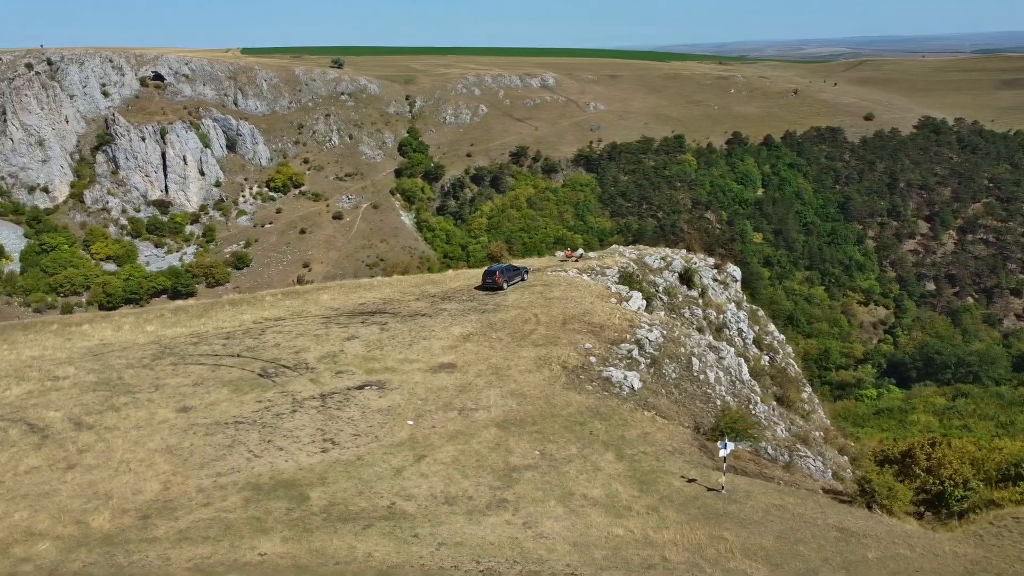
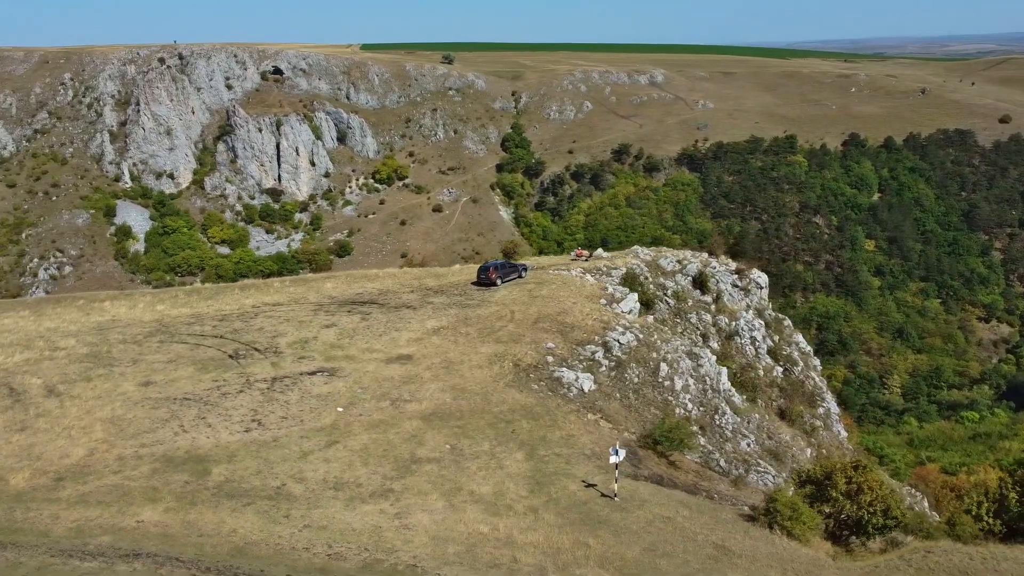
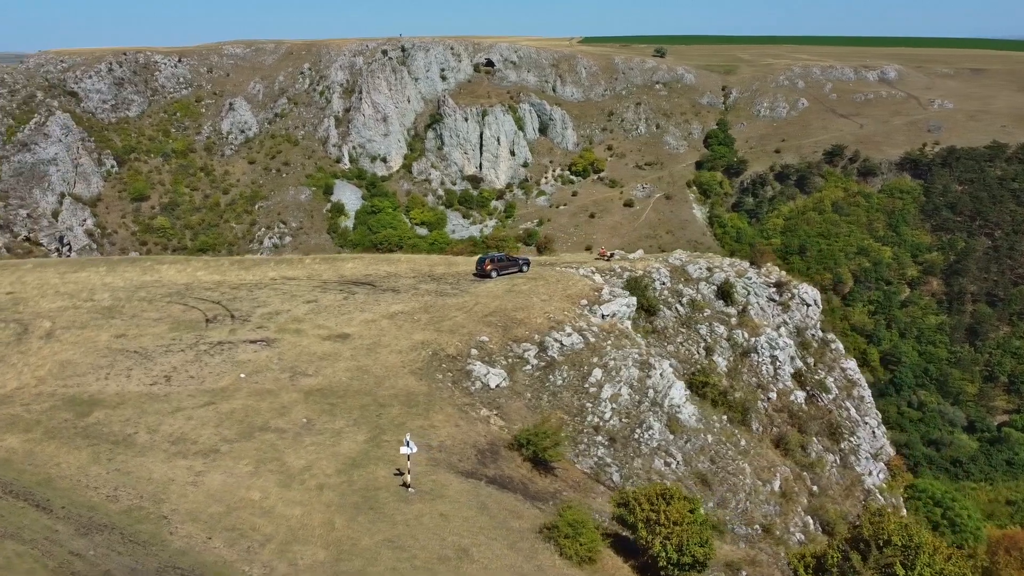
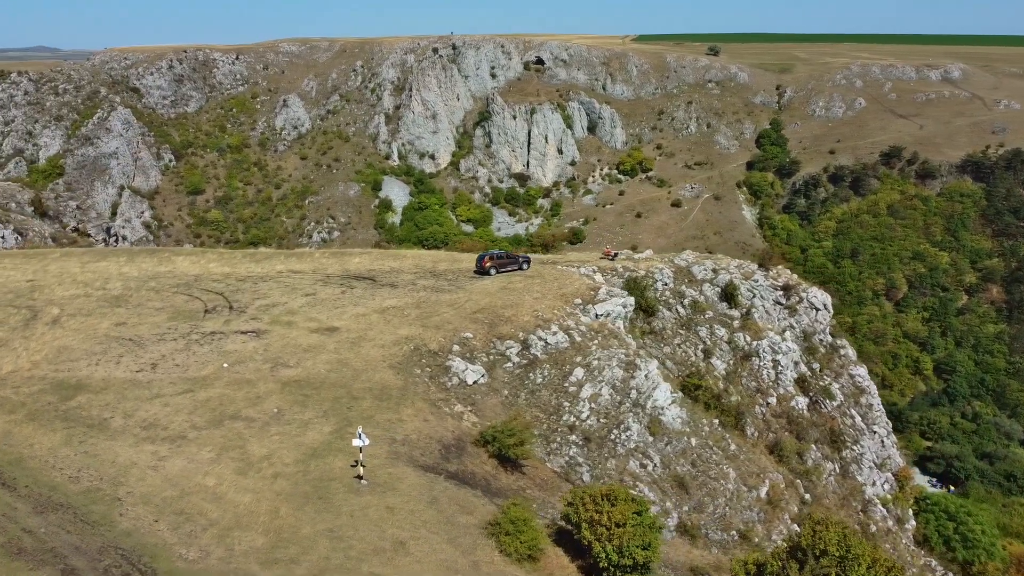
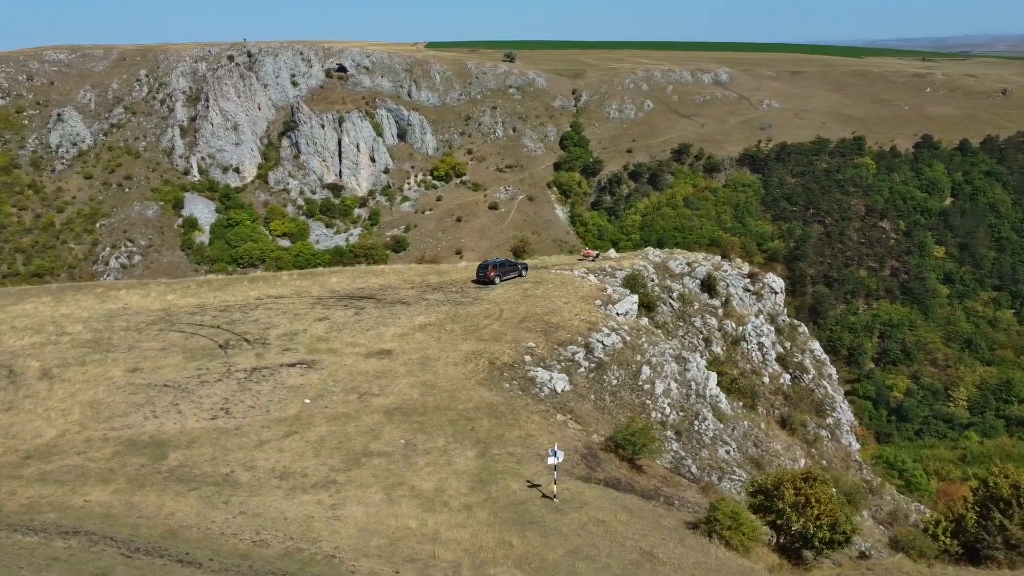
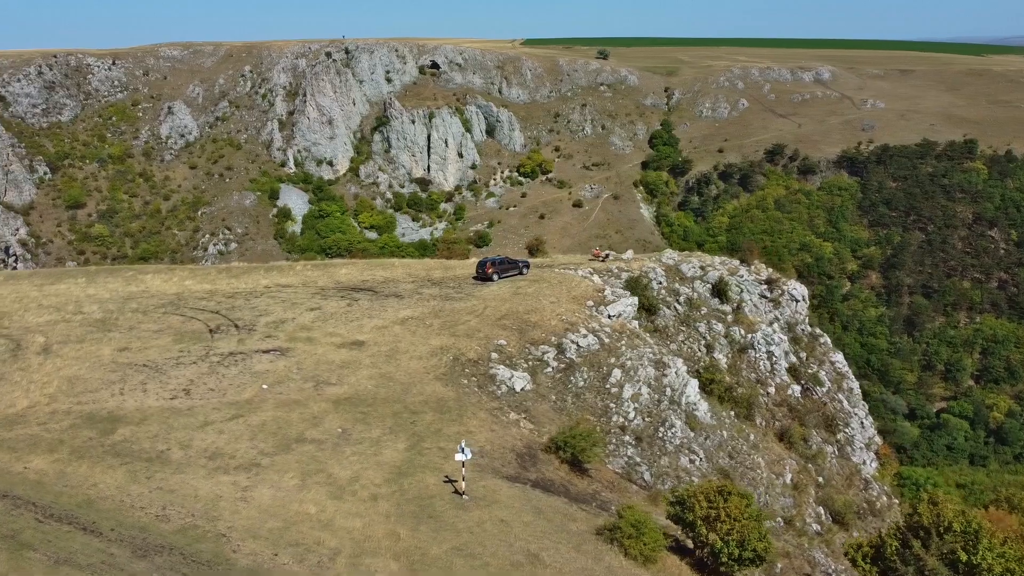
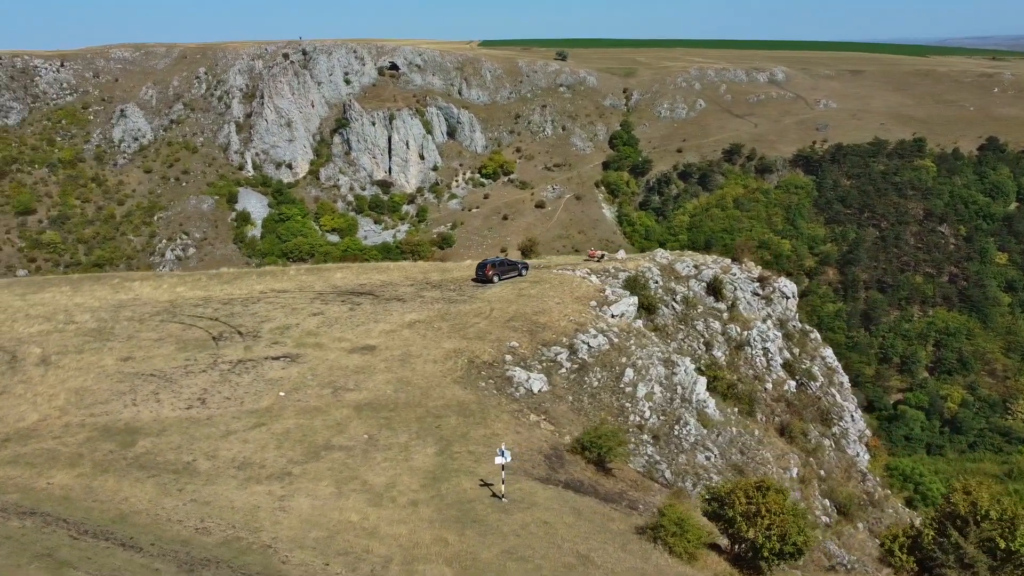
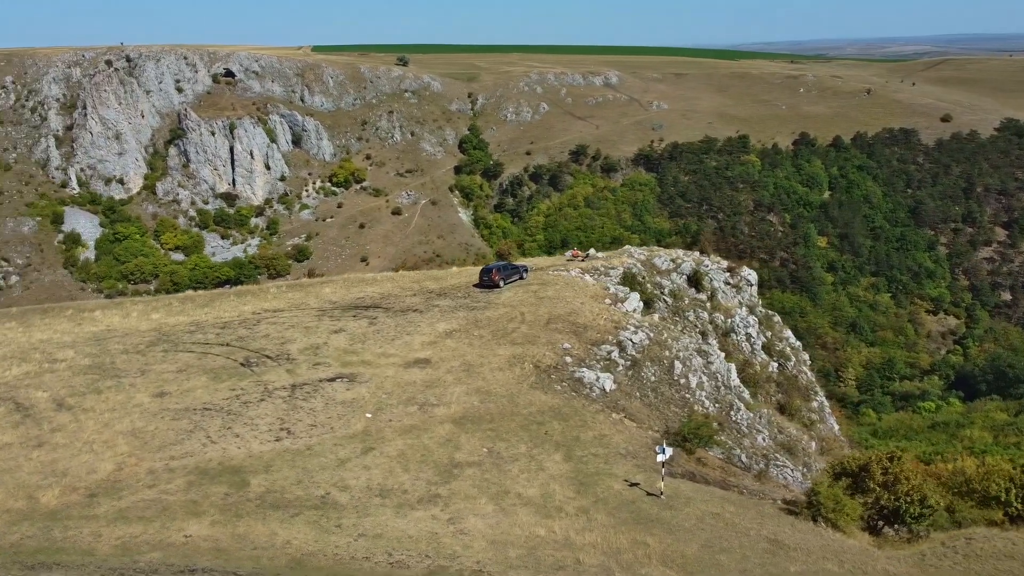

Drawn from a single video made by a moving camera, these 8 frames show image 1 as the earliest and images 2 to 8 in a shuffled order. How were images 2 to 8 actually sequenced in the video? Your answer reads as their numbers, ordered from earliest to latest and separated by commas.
8, 2, 5, 7, 6, 3, 4
